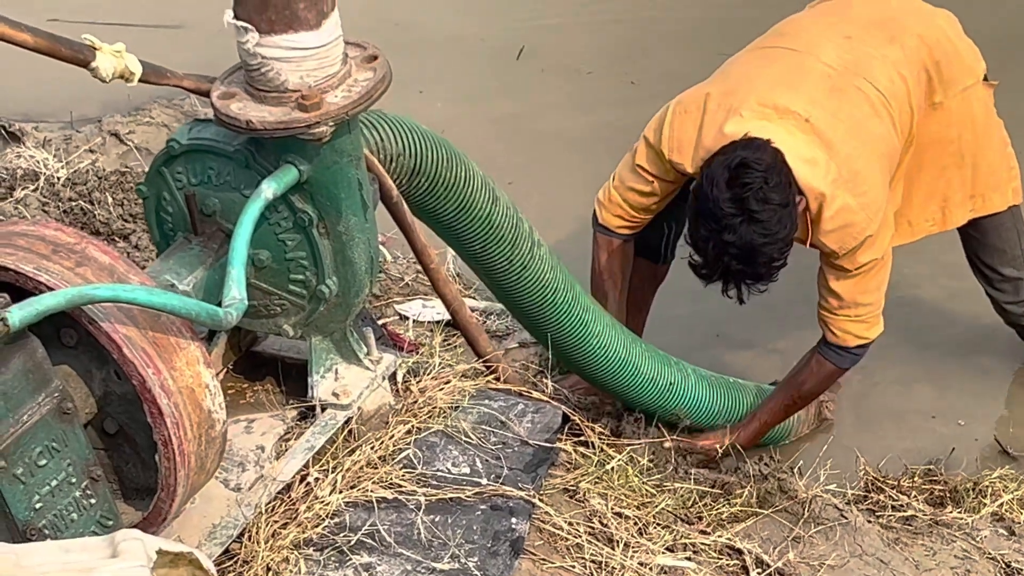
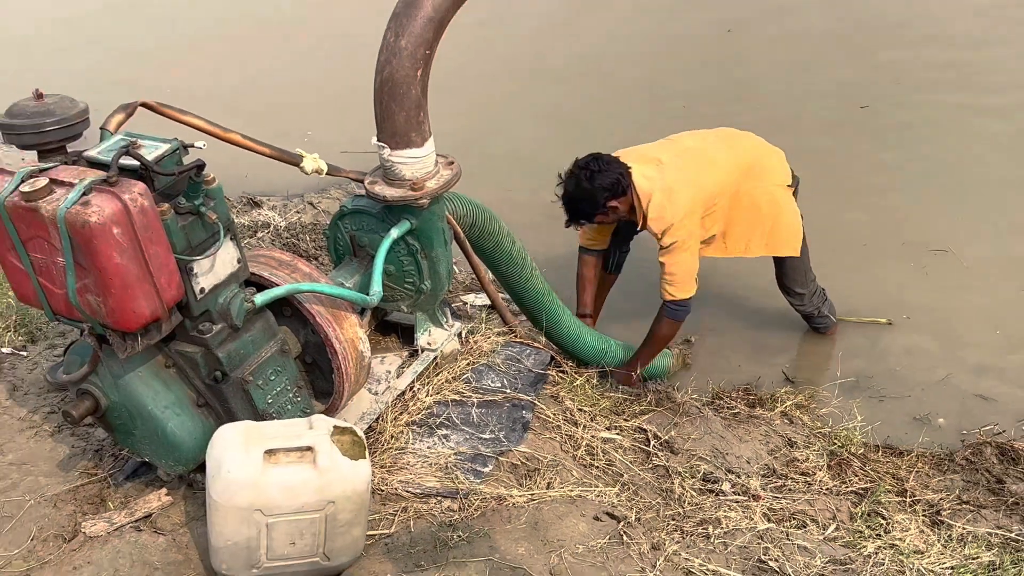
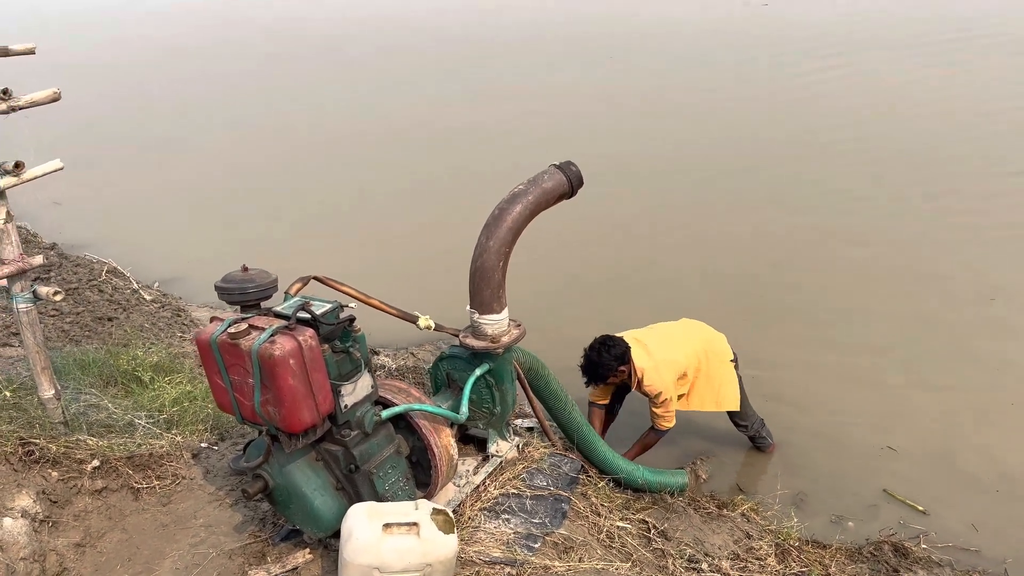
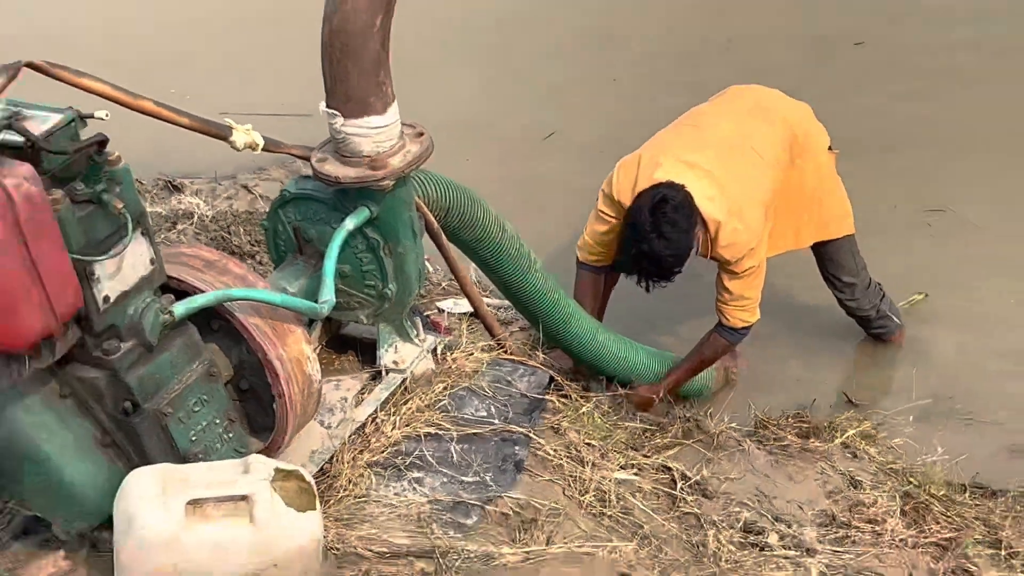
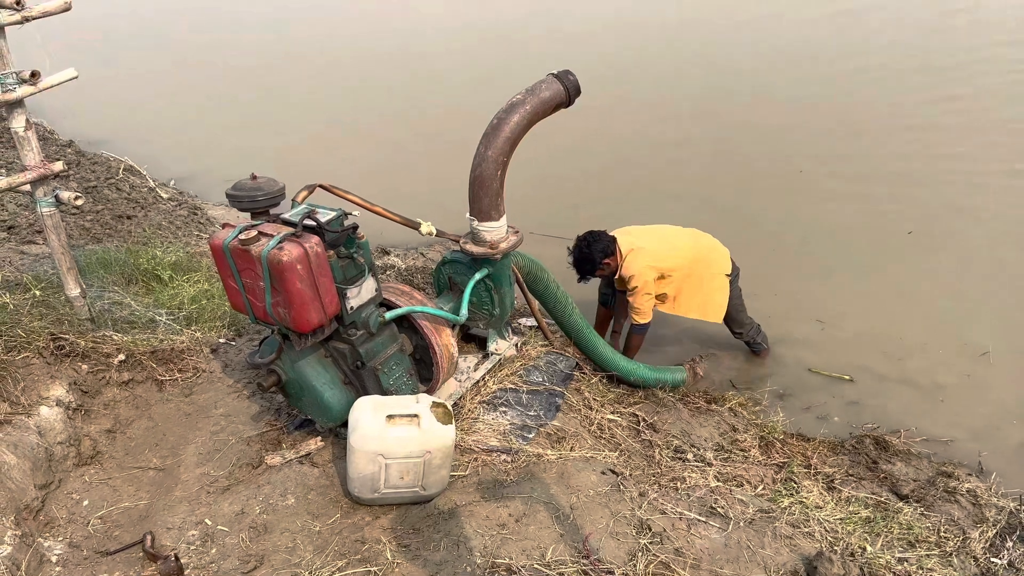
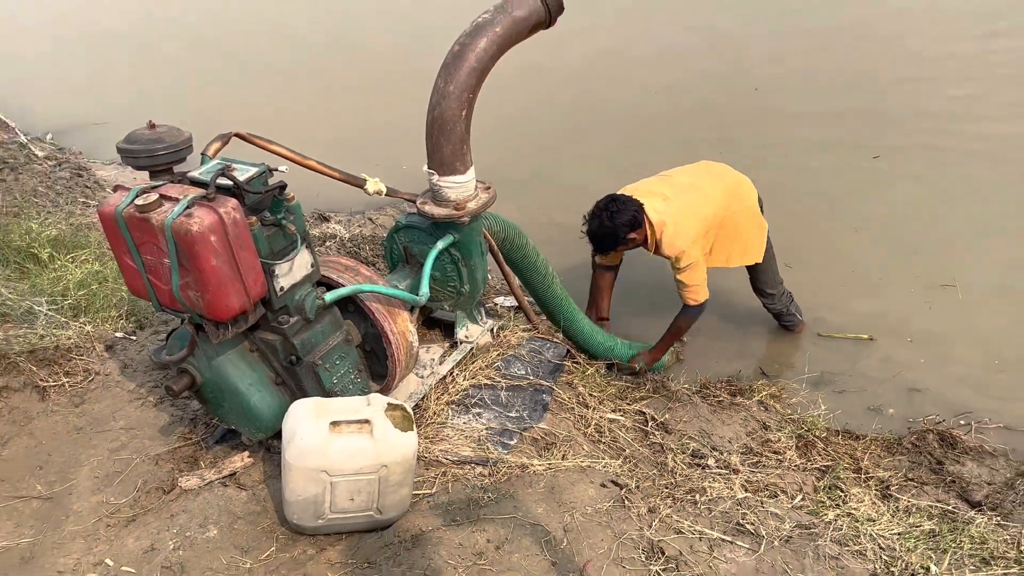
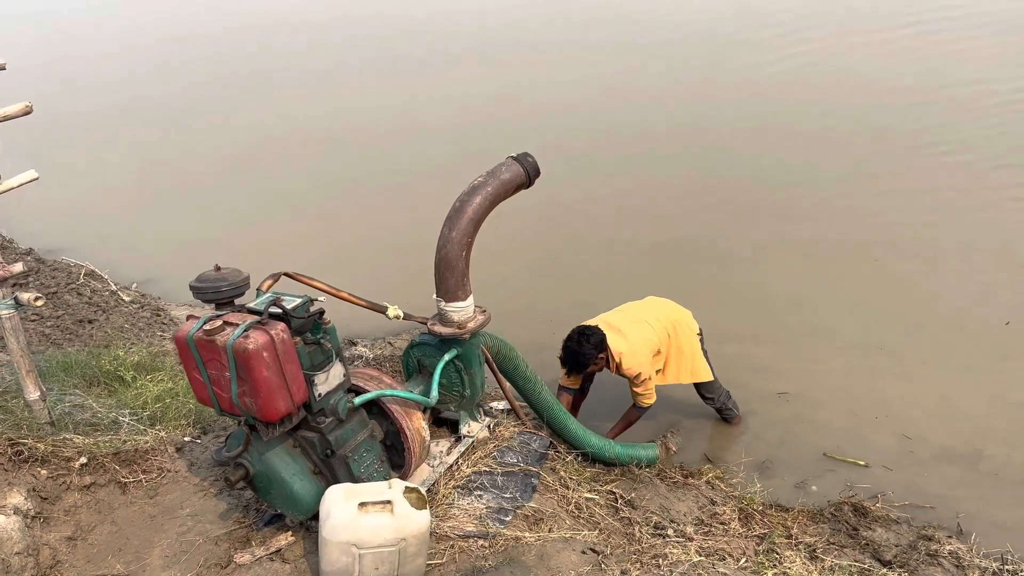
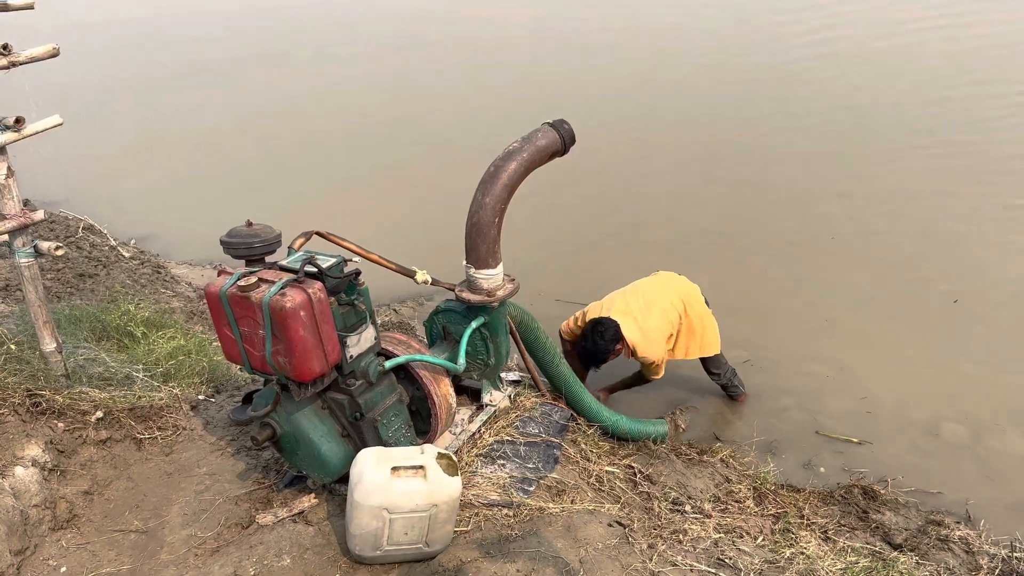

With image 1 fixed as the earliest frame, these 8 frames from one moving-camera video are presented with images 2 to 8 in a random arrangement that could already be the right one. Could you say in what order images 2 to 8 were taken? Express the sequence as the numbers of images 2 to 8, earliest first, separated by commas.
4, 2, 6, 5, 8, 7, 3
